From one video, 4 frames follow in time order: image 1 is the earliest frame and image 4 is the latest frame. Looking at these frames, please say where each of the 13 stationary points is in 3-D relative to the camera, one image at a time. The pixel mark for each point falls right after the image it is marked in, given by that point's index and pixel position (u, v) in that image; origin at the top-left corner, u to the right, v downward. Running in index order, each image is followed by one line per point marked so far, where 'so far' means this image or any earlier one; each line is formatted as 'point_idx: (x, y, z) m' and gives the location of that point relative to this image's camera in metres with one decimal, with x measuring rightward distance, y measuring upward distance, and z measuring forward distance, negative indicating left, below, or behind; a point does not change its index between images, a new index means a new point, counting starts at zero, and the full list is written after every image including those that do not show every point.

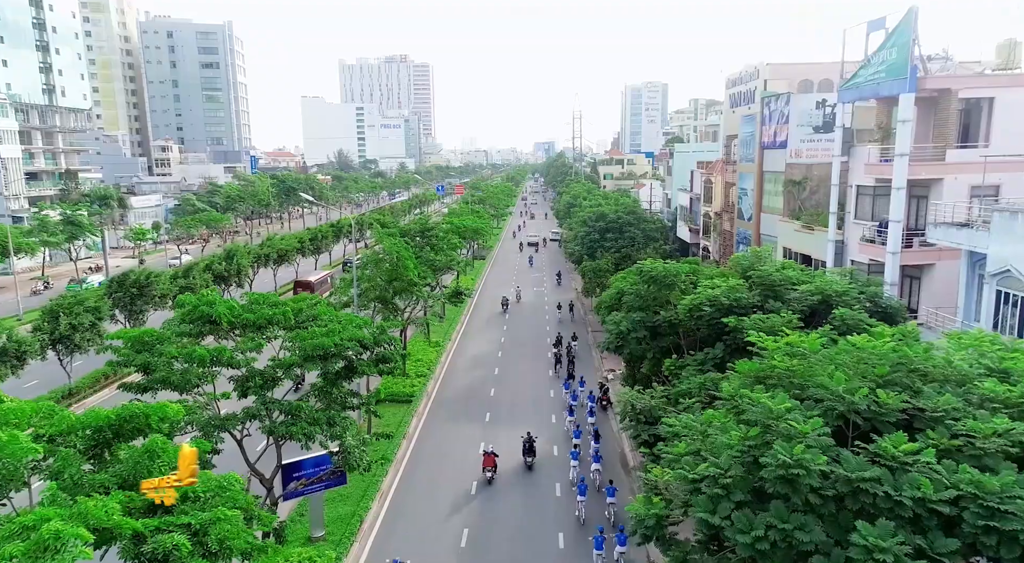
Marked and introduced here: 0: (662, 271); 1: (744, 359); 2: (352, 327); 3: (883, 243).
0: (+3.3, +0.2, +16.0) m
1: (+4.3, -1.4, +13.8) m
2: (-2.9, -0.8, +13.1) m
3: (+9.4, +1.0, +18.7) m
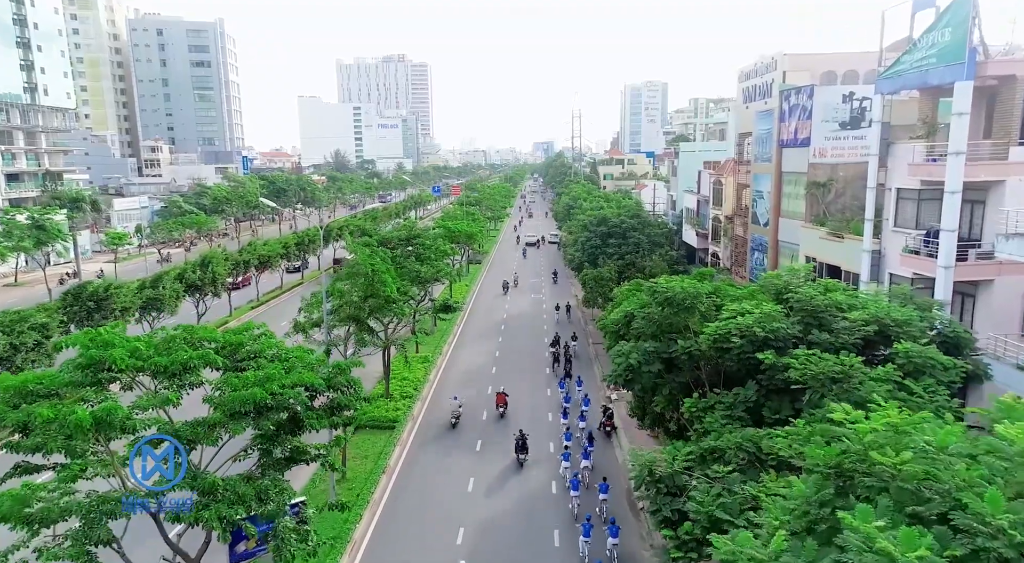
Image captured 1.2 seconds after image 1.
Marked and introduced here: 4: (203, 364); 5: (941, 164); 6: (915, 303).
0: (+3.1, -0.2, +13.5) m
1: (+4.1, -1.8, +11.2) m
2: (-3.1, -1.2, +10.6) m
3: (+9.2, +0.6, +16.2) m
4: (-4.0, -1.1, +9.6) m
5: (+9.4, +2.6, +16.2) m
6: (+7.6, -0.4, +13.8) m
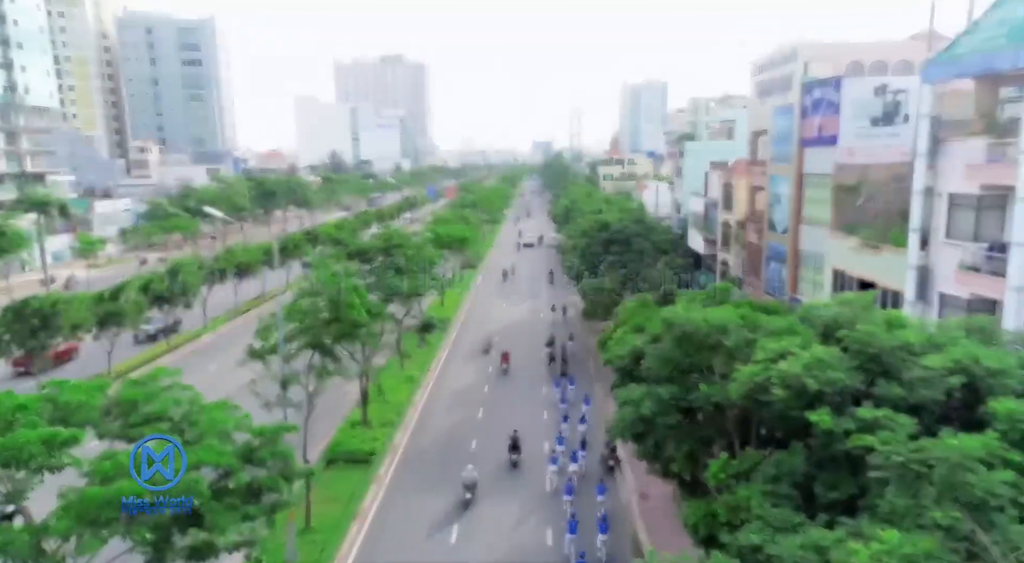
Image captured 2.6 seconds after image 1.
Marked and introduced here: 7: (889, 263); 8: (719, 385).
0: (+2.8, -0.7, +10.9) m
1: (+3.9, -2.3, +8.7) m
2: (-3.3, -1.7, +8.0) m
3: (+9.0, +0.2, +13.6) m
4: (-4.3, -1.5, +7.1) m
5: (+9.2, +2.2, +13.6) m
6: (+7.3, -0.9, +11.2) m
7: (+9.1, +0.5, +18.1) m
8: (+3.2, -1.6, +11.0) m
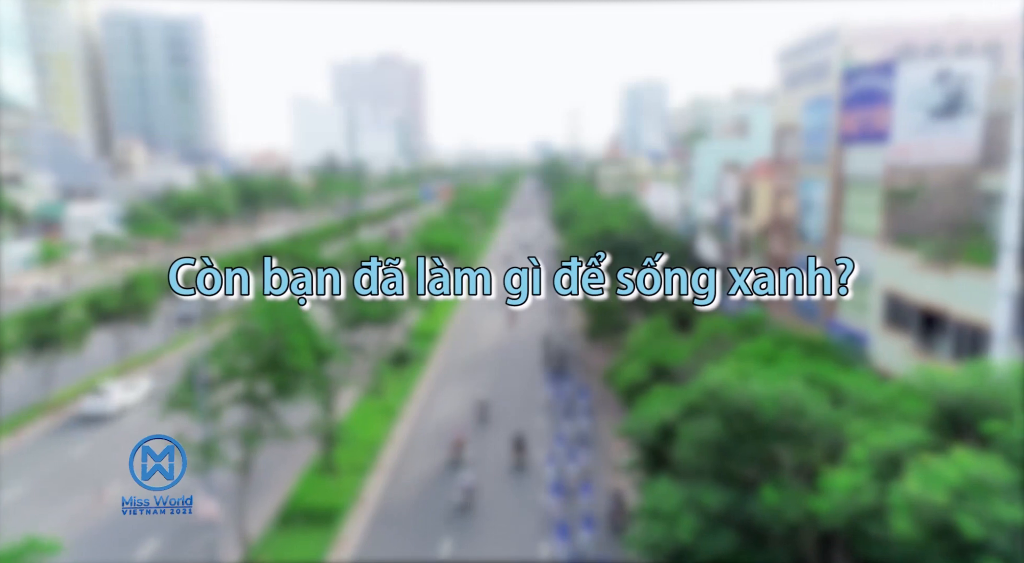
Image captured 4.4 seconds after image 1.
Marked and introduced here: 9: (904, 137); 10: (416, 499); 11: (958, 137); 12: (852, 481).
0: (+2.6, -1.2, +7.5) m
1: (+3.7, -2.9, +5.3) m
2: (-3.5, -2.3, +4.6) m
3: (+8.7, -0.4, +10.2) m
4: (-4.5, -2.1, +3.7) m
5: (+8.9, +1.6, +10.2) m
6: (+7.1, -1.4, +7.8) m
7: (+8.9, -0.1, +14.7) m
8: (+2.9, -2.2, +7.7) m
9: (+9.1, +3.4, +16.9) m
10: (-2.4, -6.0, +16.8) m
11: (+10.1, +3.3, +16.7) m
12: (+2.9, -1.8, +6.3) m
